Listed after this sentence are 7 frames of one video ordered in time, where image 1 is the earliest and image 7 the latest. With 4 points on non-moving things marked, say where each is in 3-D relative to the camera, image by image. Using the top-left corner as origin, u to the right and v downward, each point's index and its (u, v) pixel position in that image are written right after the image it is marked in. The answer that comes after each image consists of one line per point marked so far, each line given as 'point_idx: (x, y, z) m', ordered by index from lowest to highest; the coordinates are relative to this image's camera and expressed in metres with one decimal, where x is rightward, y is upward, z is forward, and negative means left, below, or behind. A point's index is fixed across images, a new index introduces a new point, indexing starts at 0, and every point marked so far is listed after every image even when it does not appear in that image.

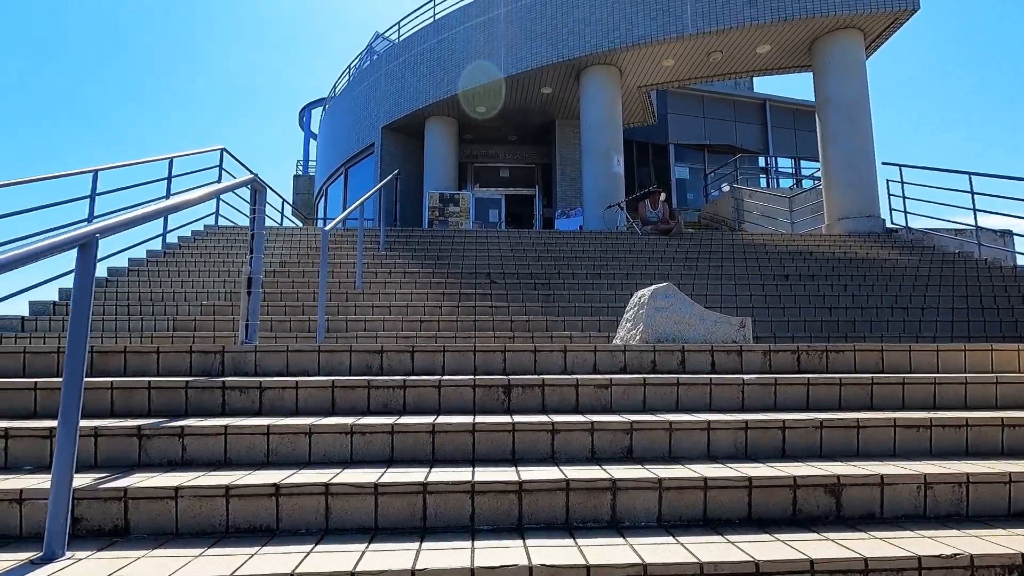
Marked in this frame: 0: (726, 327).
0: (+1.4, -0.3, +3.6) m
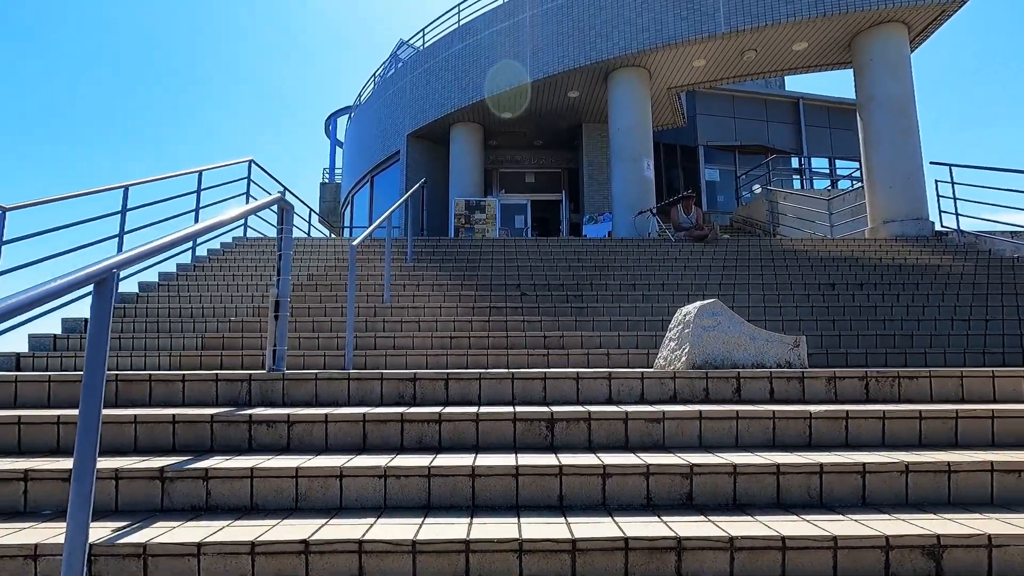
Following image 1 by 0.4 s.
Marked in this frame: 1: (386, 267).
0: (+1.7, -0.4, +3.3) m
1: (-1.2, +0.2, +5.3) m
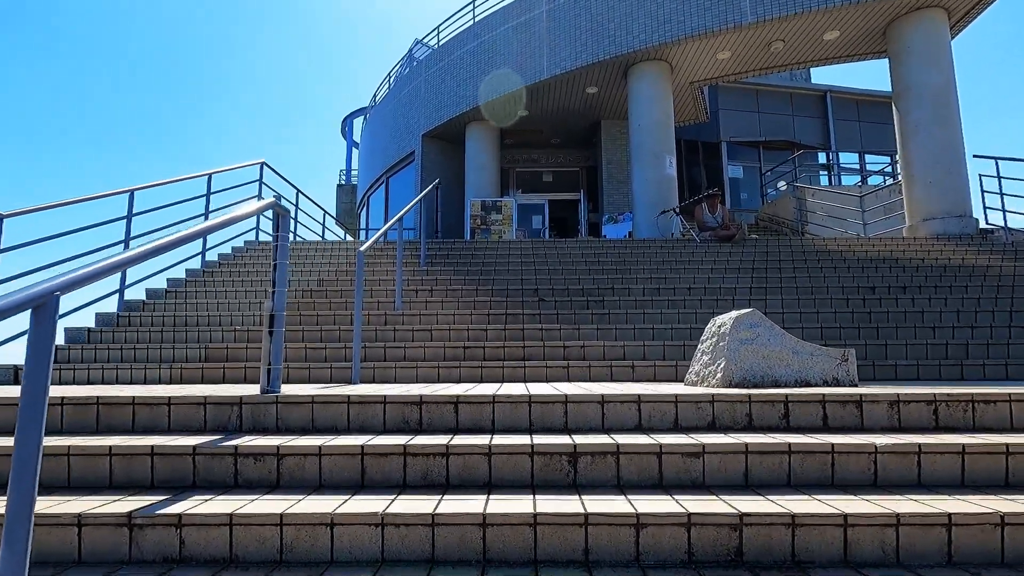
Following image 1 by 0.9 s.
0: (+1.8, -0.4, +3.0) m
1: (-1.1, +0.2, +5.1) m
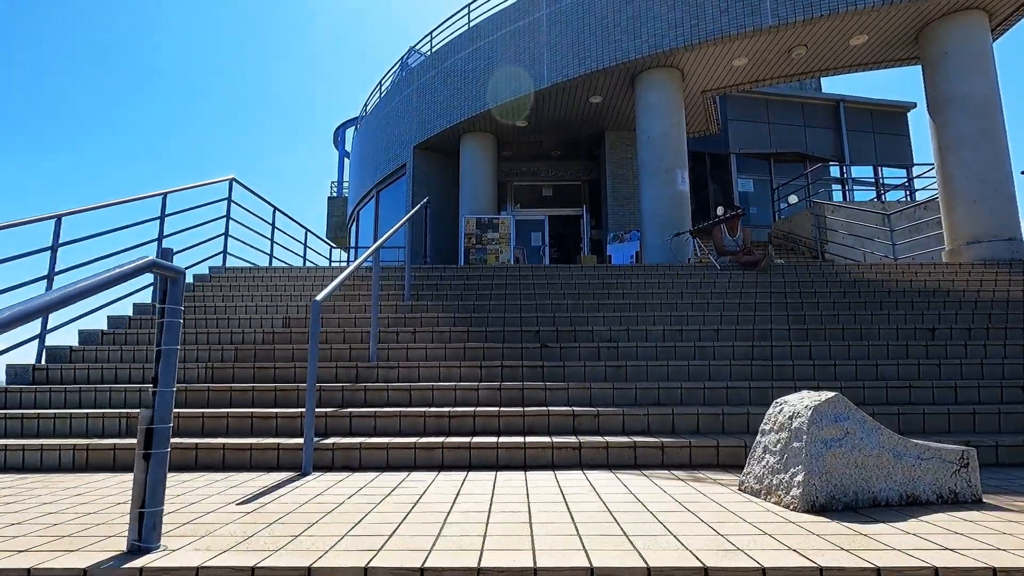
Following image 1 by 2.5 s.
0: (+1.7, -0.7, +2.2) m
1: (-1.1, -0.2, +4.2) m
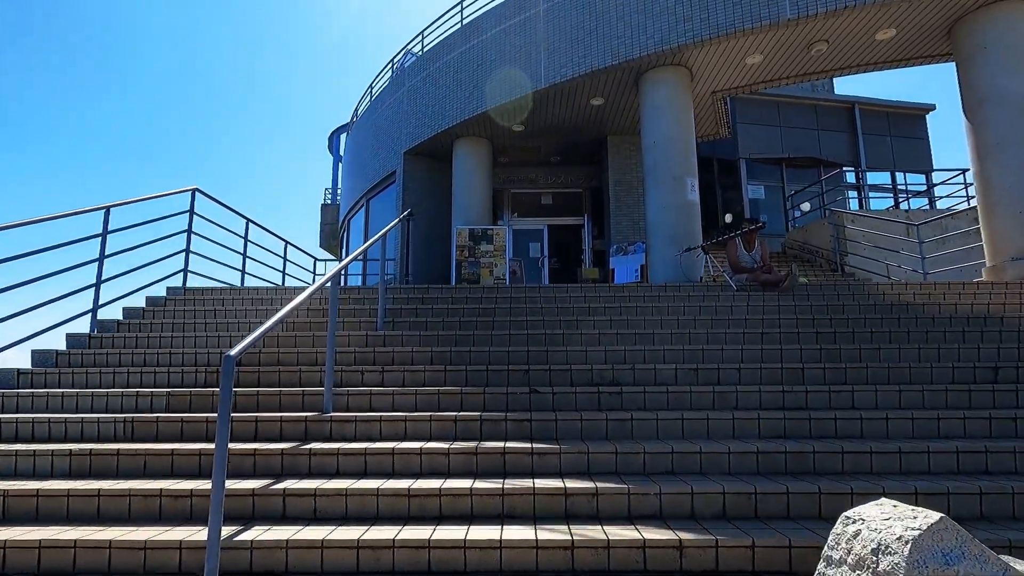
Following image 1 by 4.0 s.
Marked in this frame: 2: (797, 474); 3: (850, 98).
0: (+1.6, -1.0, +1.5) m
1: (-1.2, -0.4, +3.5) m
2: (+1.6, -1.0, +2.9) m
3: (+8.7, +4.9, +13.7) m
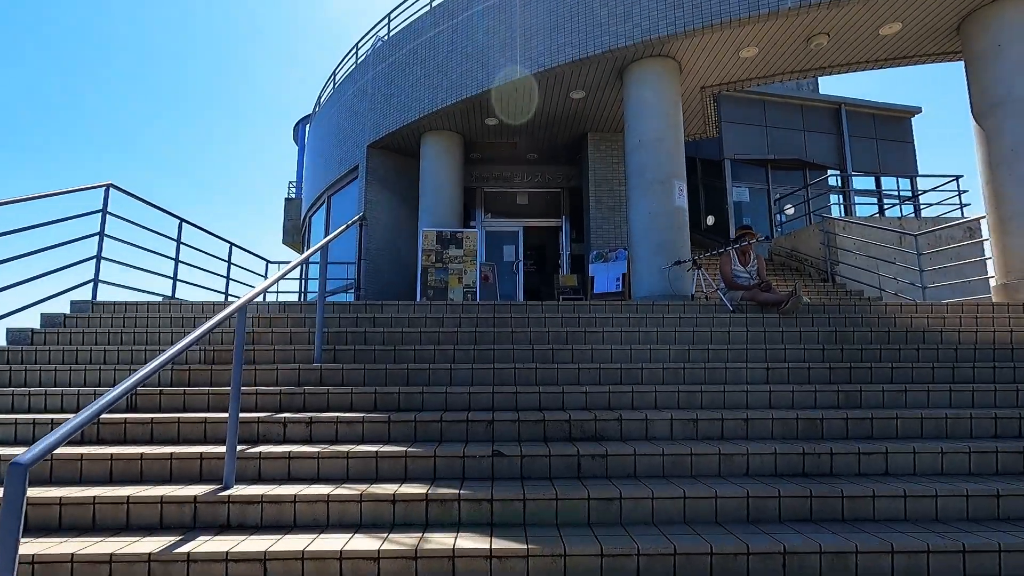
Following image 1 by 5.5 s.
0: (+1.5, -1.2, +0.8) m
1: (-1.4, -0.6, +2.7) m
2: (+1.4, -1.2, +2.2) m
3: (+8.1, +4.7, +13.2) m
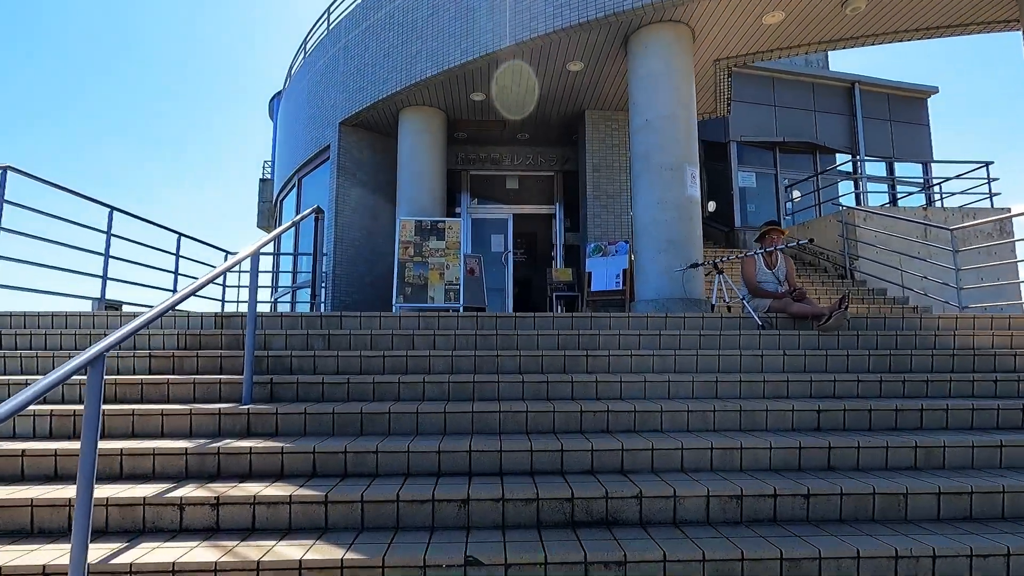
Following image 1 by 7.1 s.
0: (+1.4, -1.4, 0.0) m
1: (-1.5, -0.8, +1.9) m
2: (+1.3, -1.4, +1.4) m
3: (+7.8, +4.9, +12.3) m
